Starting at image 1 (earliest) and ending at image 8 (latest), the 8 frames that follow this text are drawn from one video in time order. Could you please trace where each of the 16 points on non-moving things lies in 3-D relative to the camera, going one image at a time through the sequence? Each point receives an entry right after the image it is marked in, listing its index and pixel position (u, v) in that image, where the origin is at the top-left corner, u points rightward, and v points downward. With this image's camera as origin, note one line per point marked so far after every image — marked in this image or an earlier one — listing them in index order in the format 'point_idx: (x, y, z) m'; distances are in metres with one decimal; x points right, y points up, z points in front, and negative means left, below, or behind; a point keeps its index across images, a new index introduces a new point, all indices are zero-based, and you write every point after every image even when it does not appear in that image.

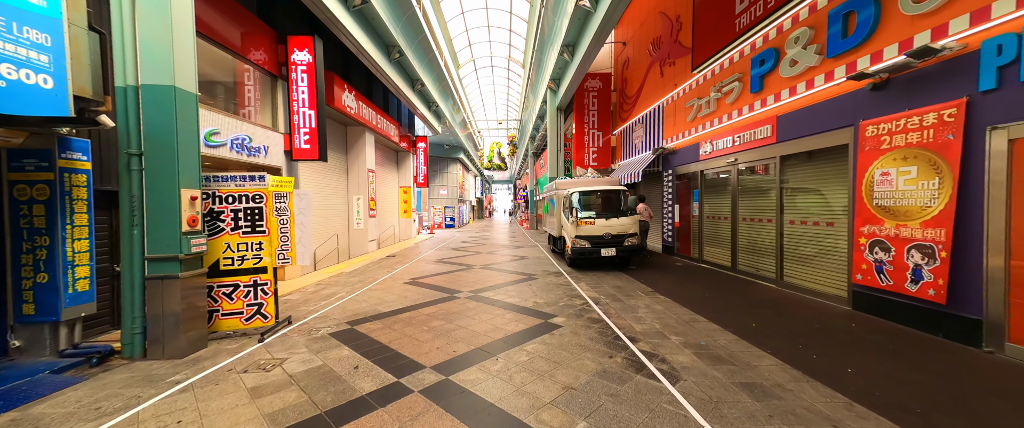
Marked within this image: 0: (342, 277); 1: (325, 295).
0: (-4.8, -1.8, +9.1) m
1: (-4.2, -1.8, +7.3) m
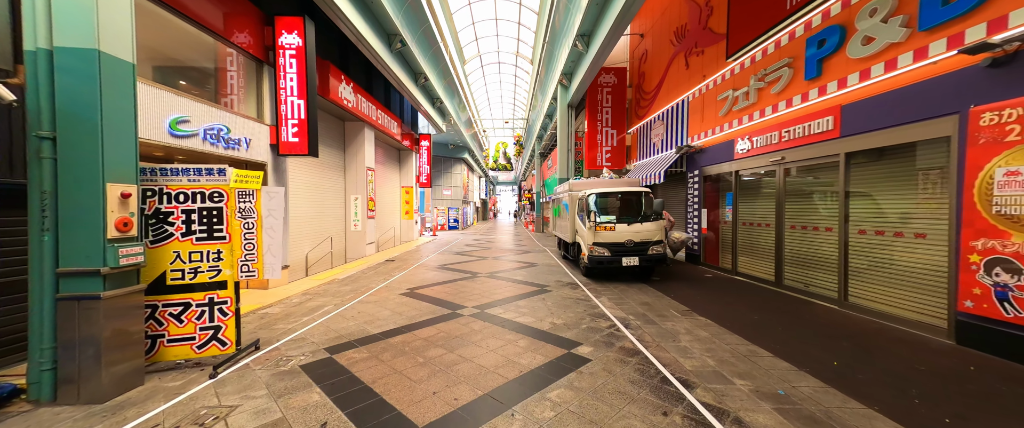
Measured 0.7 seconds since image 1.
0: (-4.5, -1.8, +8.2) m
1: (-4.0, -1.8, +6.4) m
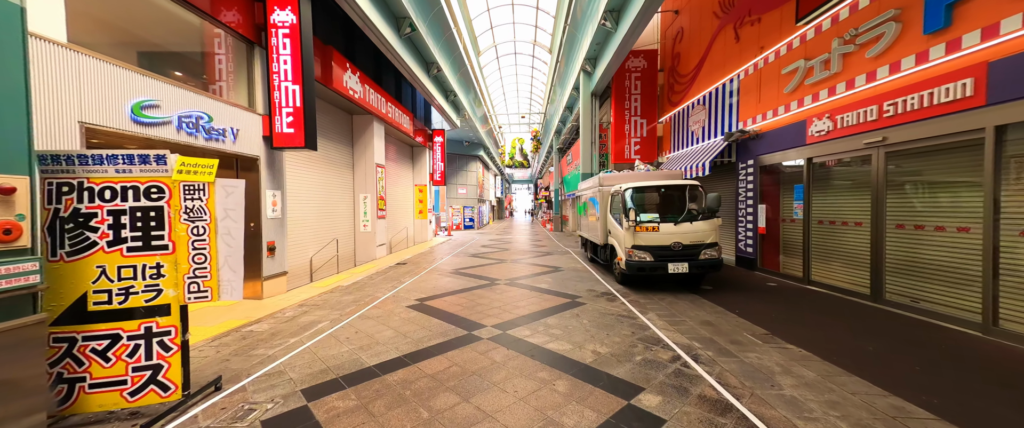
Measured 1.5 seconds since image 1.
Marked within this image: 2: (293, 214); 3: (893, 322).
0: (-4.0, -1.8, +7.3) m
1: (-3.5, -1.9, +5.4) m
2: (-5.6, 0.0, +8.3) m
3: (+5.4, -1.5, +4.6) m
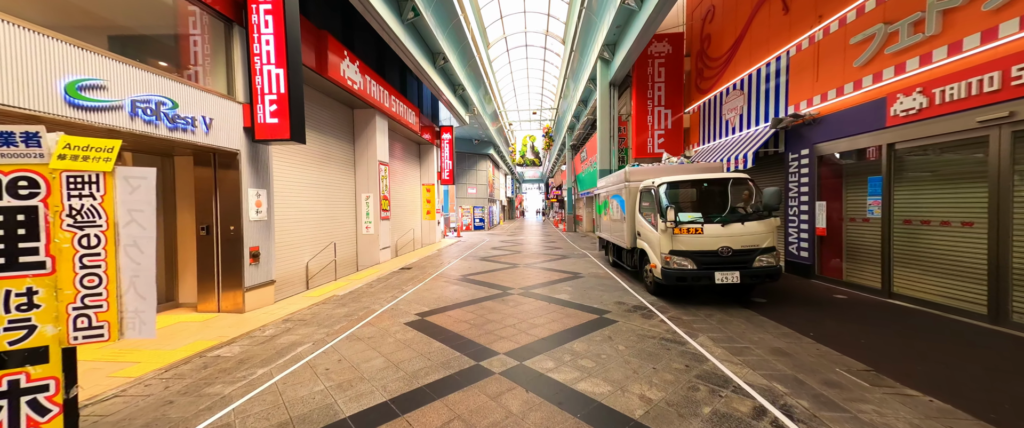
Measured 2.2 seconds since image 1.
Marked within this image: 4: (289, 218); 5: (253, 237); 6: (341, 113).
0: (-3.7, -1.8, +6.4) m
1: (-3.3, -1.9, +4.6) m
2: (-5.3, 0.0, +7.5) m
3: (+5.6, -1.5, +3.5) m
4: (-5.3, -0.1, +7.7) m
5: (-4.9, -0.5, +6.2) m
6: (-5.6, +3.3, +10.6) m
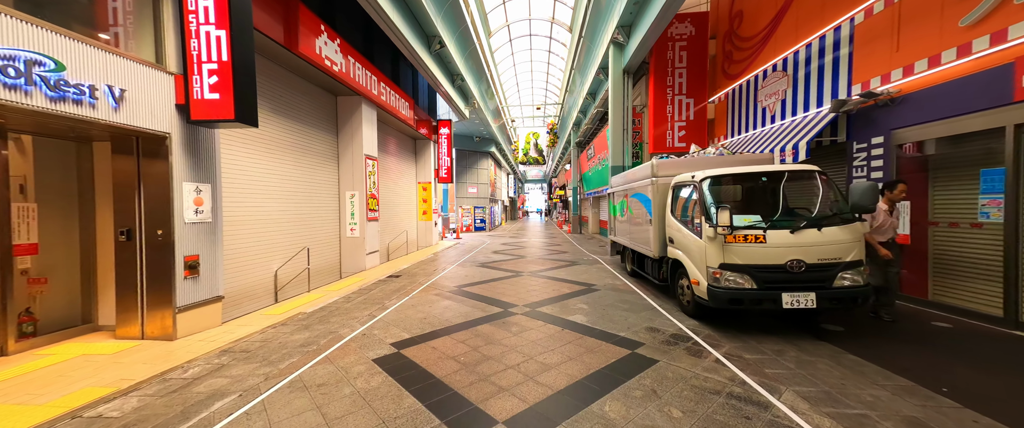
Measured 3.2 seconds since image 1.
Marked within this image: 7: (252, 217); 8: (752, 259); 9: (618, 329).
0: (-3.7, -1.9, +5.2) m
1: (-3.2, -1.9, +3.3) m
2: (-5.3, 0.0, +6.3) m
3: (+5.6, -1.5, +2.1) m
4: (-5.3, -0.1, +6.5) m
5: (-4.9, -0.5, +4.9) m
6: (-5.5, +3.3, +9.3) m
7: (-5.3, -0.1, +6.7) m
8: (+3.1, -0.6, +4.3) m
9: (+1.6, -1.7, +4.9) m
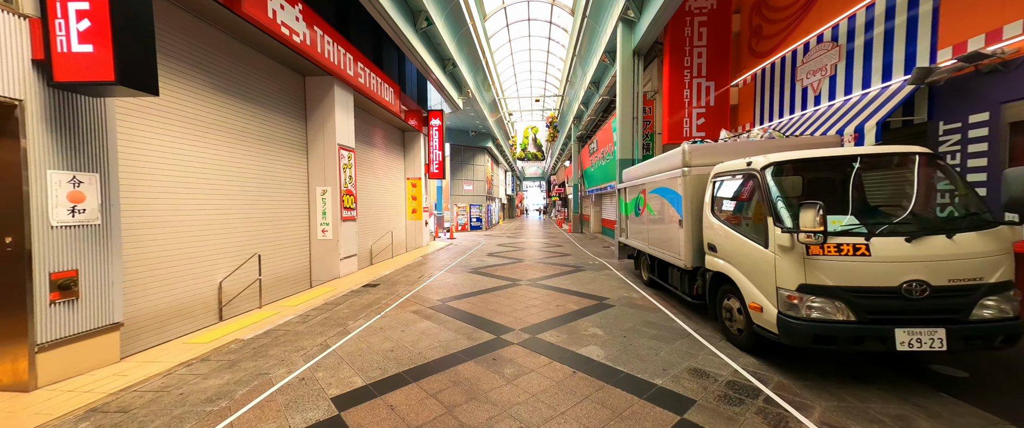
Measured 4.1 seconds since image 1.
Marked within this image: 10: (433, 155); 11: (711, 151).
0: (-3.7, -1.9, +3.9) m
1: (-3.3, -1.9, +2.0) m
2: (-5.3, 0.0, +4.9) m
3: (+5.6, -1.5, +0.8) m
4: (-5.3, -0.1, +5.1) m
5: (-4.9, -0.5, +3.6) m
6: (-5.6, +3.3, +8.0) m
7: (-5.4, -0.1, +5.3) m
8: (+3.1, -0.6, +3.0) m
9: (+1.5, -1.7, +3.6) m
10: (-4.0, +3.1, +17.0) m
11: (+3.0, +0.9, +4.9) m
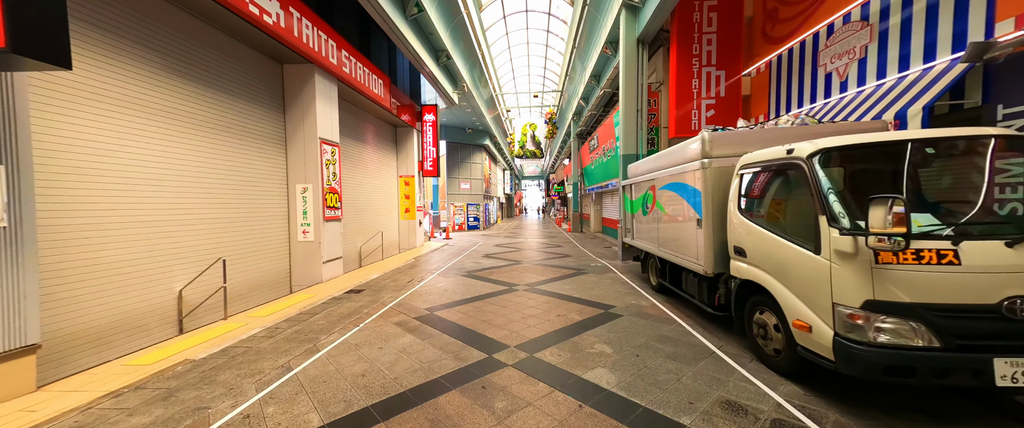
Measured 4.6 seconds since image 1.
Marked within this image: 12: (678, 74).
0: (-3.8, -1.9, +3.2) m
1: (-3.4, -1.9, +1.3) m
2: (-5.4, 0.0, +4.2) m
3: (+5.5, -1.5, +0.2) m
4: (-5.4, -0.1, +4.5) m
5: (-5.0, -0.5, +2.9) m
6: (-5.7, +3.3, +7.3) m
7: (-5.5, -0.1, +4.6) m
8: (+3.0, -0.6, +2.3) m
9: (+1.4, -1.7, +2.9) m
10: (-4.2, +3.1, +16.3) m
11: (+3.0, +0.9, +4.3) m
12: (+4.7, +4.0, +9.2) m
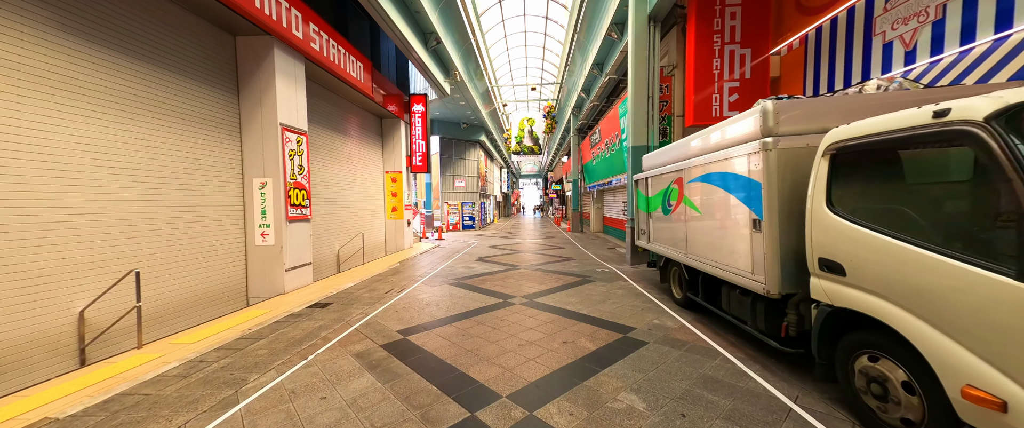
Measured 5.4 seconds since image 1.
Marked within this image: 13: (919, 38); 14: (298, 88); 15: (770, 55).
0: (-3.9, -1.9, +2.0) m
1: (-3.4, -1.9, +0.1) m
2: (-5.5, 0.0, +3.0) m
3: (+5.5, -1.5, -0.9) m
4: (-5.5, -0.1, +3.3) m
5: (-5.1, -0.5, +1.7) m
6: (-5.8, +3.3, +6.1) m
7: (-5.5, -0.1, +3.4) m
8: (+2.9, -0.6, +1.2) m
9: (+1.4, -1.7, +1.8) m
10: (-4.3, +3.1, +15.1) m
11: (+2.9, +0.9, +3.1) m
12: (+4.6, +4.0, +8.1) m
13: (+6.3, +2.7, +5.0) m
14: (-4.9, +2.9, +7.4) m
15: (+6.3, +3.9, +7.9) m
